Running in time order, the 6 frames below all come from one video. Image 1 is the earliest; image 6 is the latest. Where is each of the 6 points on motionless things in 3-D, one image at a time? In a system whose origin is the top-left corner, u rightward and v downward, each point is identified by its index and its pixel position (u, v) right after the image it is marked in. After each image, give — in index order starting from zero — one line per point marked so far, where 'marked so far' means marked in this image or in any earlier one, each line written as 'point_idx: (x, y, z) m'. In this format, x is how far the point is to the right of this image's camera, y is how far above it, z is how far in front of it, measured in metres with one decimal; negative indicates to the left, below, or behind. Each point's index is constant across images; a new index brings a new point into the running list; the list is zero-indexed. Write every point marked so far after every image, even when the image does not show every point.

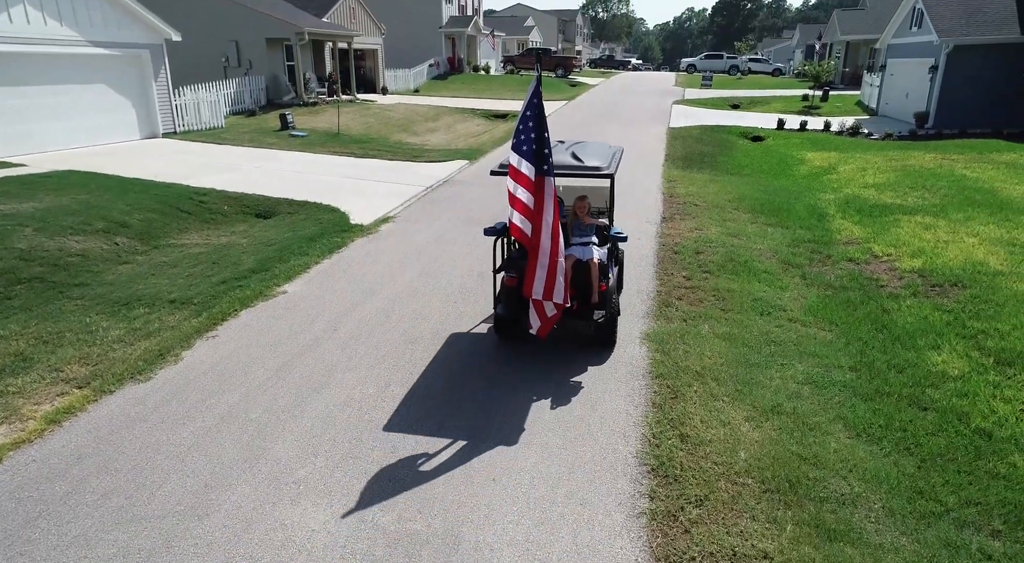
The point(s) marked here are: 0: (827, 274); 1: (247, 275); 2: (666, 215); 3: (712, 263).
0: (+3.8, +0.1, +8.0) m
1: (-3.0, +0.1, +7.5) m
2: (+2.5, +1.1, +10.7) m
3: (+2.5, +0.2, +8.2) m
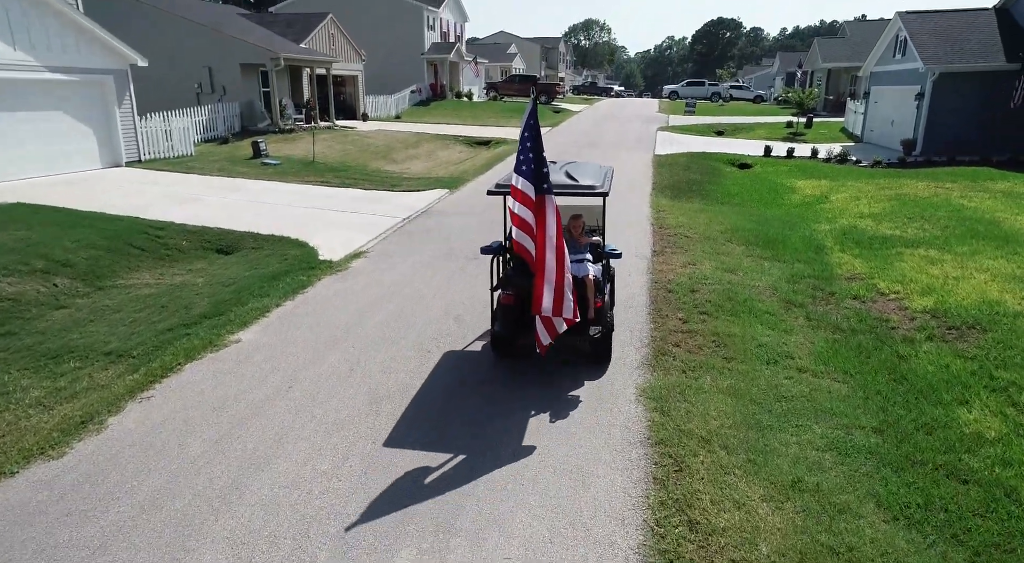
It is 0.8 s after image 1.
0: (+3.6, -0.4, +7.4) m
1: (-3.2, -0.4, +6.8) m
2: (+2.2, +0.5, +10.1) m
3: (+2.2, -0.2, +7.6) m
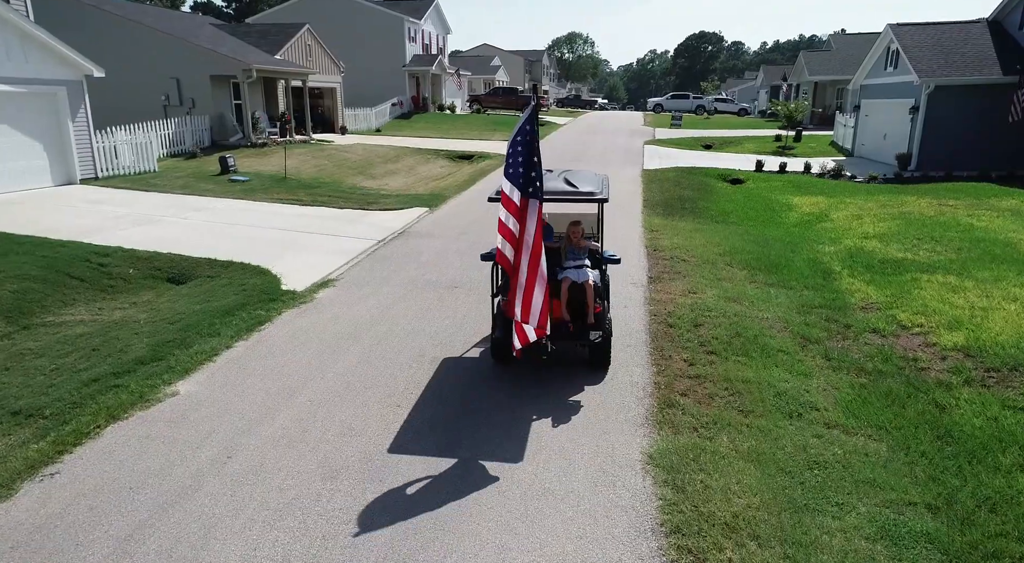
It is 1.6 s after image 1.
0: (+3.4, -0.7, +6.7) m
1: (-3.3, -0.8, +5.9) m
2: (+2.0, +0.1, +9.3) m
3: (+2.1, -0.6, +6.8) m
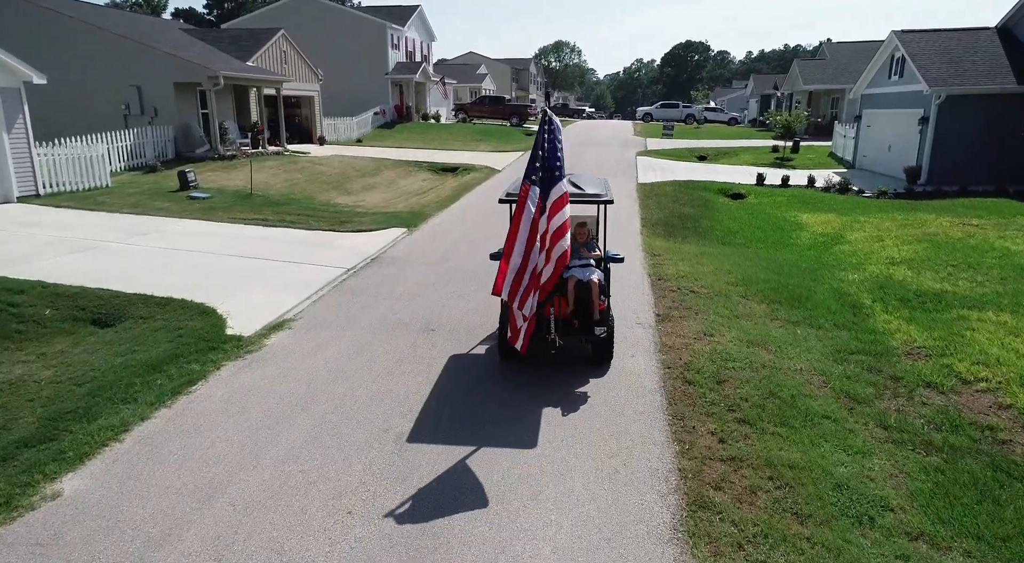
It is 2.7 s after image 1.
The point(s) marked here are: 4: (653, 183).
0: (+3.3, -1.1, +5.5) m
1: (-3.4, -1.2, +4.6) m
2: (+1.8, -0.3, +8.1) m
3: (+2.0, -1.0, +5.6) m
4: (+3.9, +2.7, +18.3) m
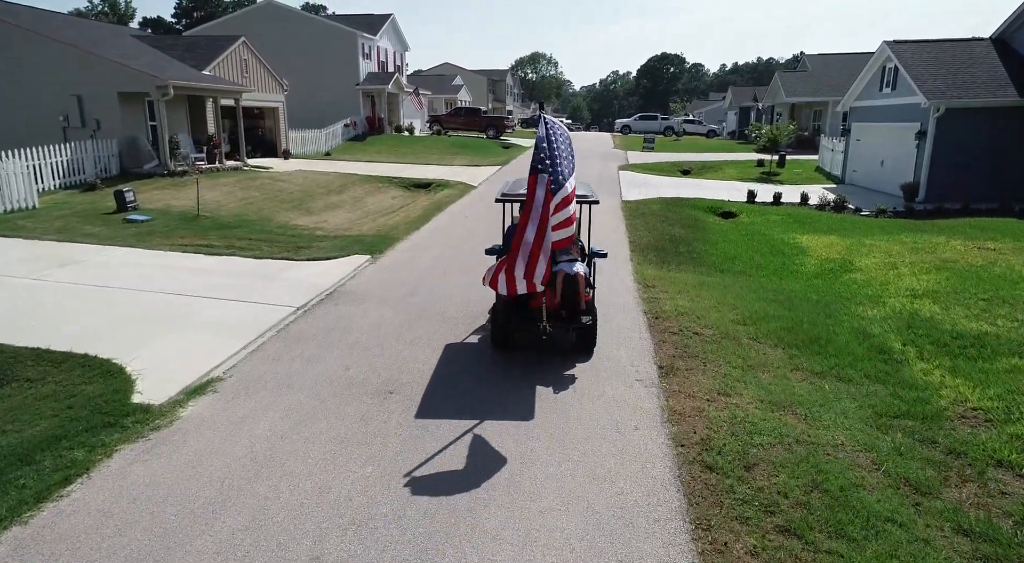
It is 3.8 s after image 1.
0: (+3.1, -1.5, +4.3) m
1: (-3.6, -1.6, +3.2) m
2: (+1.5, -0.8, +6.9) m
3: (+1.8, -1.4, +4.4) m
4: (+3.2, +2.1, +17.2) m
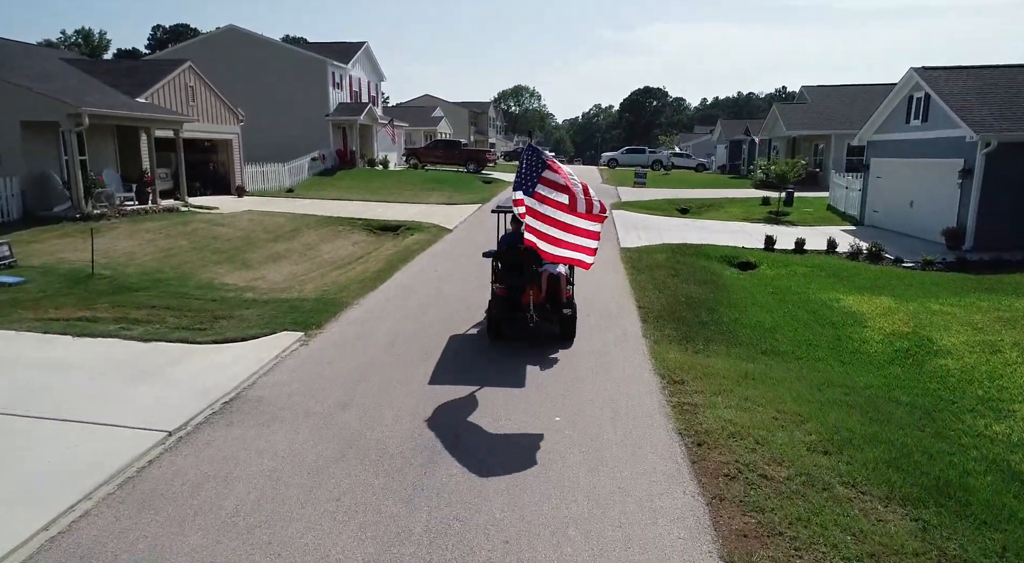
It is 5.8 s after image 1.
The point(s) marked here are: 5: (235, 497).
0: (+3.0, -2.3, +1.7) m
1: (-3.6, -2.3, +0.4) m
2: (+1.4, -1.6, +4.3) m
3: (+1.7, -2.2, +1.7) m
4: (+2.8, +0.8, +14.8) m
5: (-1.9, -1.5, +4.6) m
